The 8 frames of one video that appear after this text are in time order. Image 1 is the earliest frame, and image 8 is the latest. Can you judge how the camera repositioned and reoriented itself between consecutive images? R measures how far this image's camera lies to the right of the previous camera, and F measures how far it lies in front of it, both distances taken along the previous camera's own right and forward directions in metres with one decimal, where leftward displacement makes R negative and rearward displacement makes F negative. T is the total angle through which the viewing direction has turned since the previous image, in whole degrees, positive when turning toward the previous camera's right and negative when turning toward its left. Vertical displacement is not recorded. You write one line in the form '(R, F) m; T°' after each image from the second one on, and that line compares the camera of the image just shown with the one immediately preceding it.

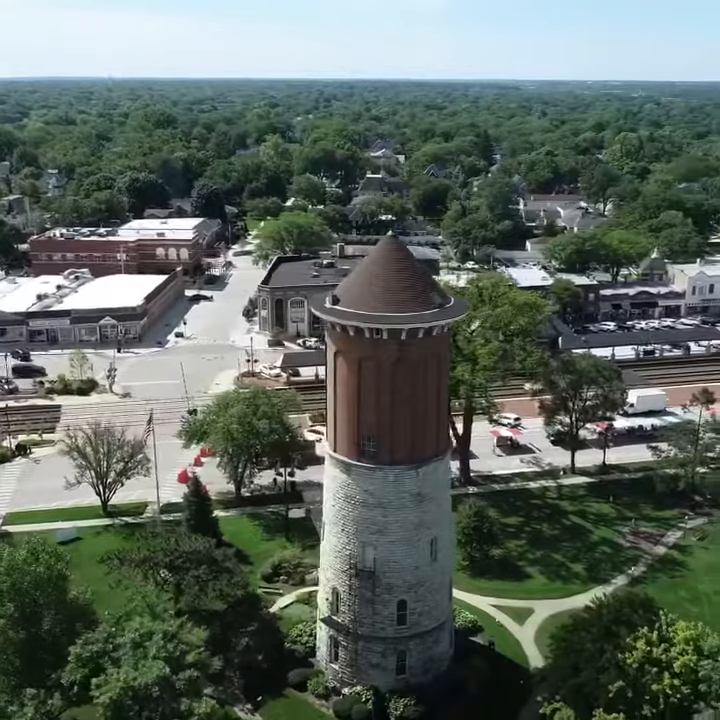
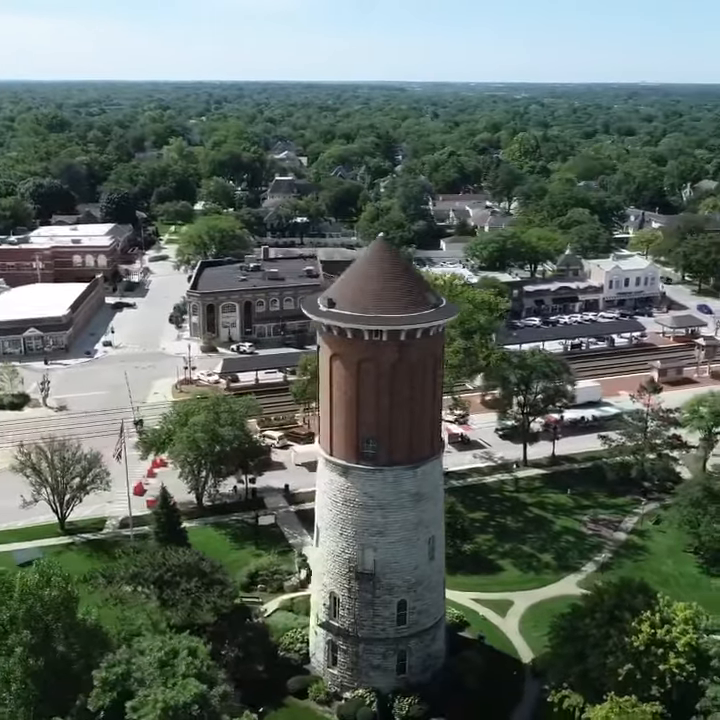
(-3.2, +0.2) m; +7°
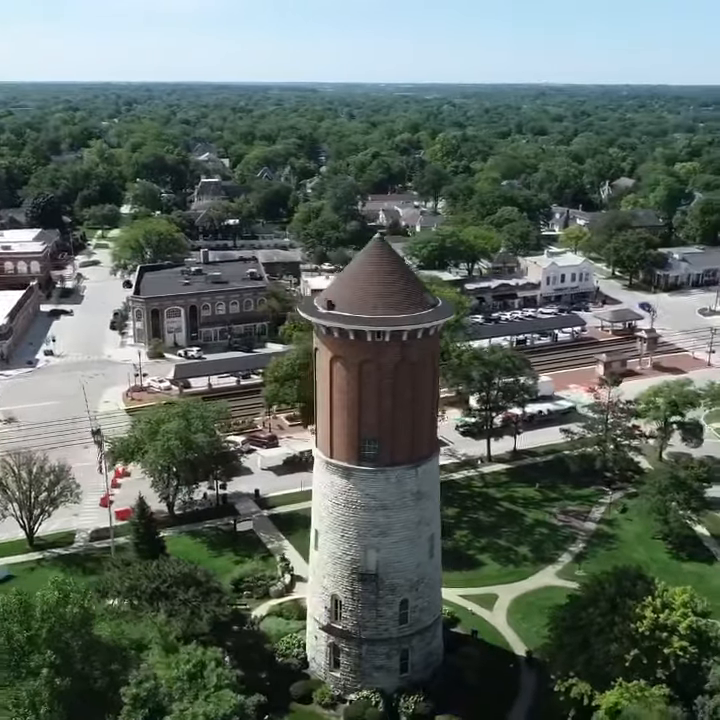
(-2.6, +0.1) m; +5°
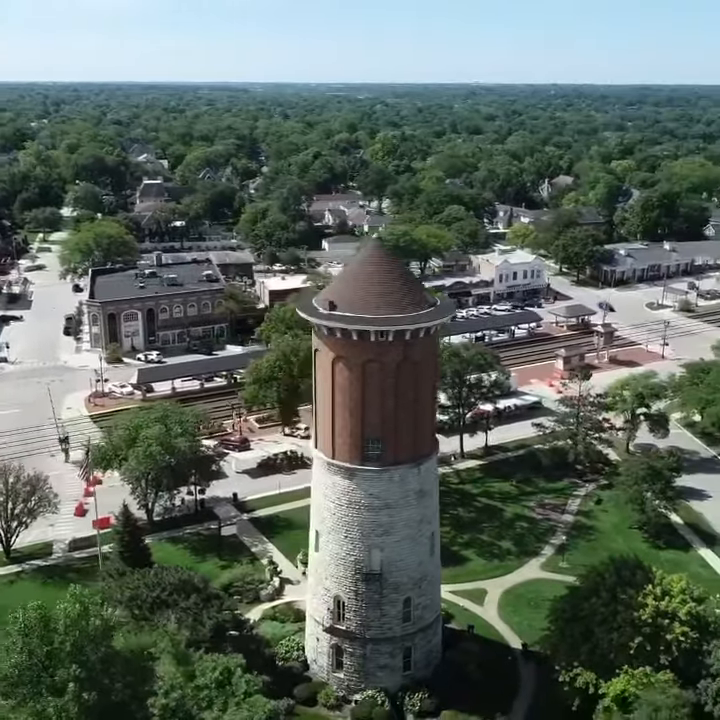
(-2.1, +0.1) m; +4°
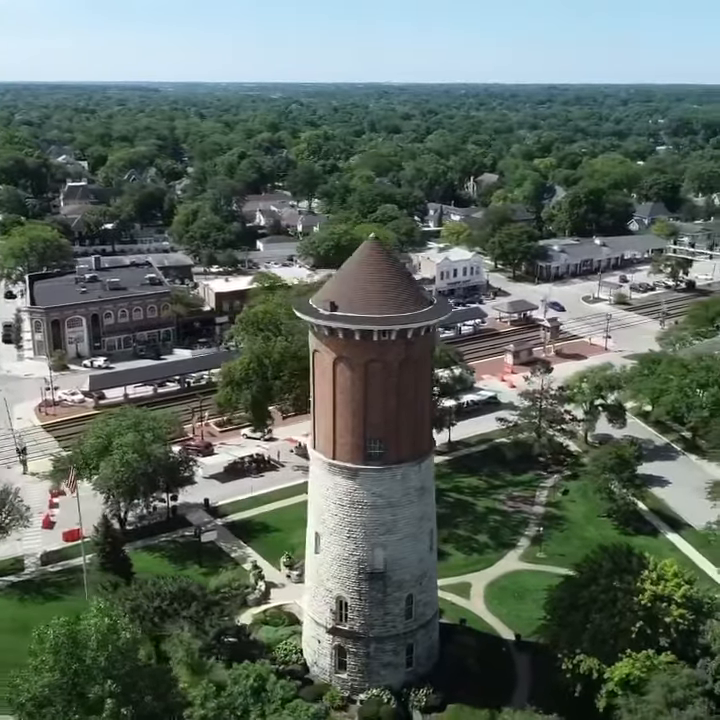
(-2.6, +0.1) m; +5°
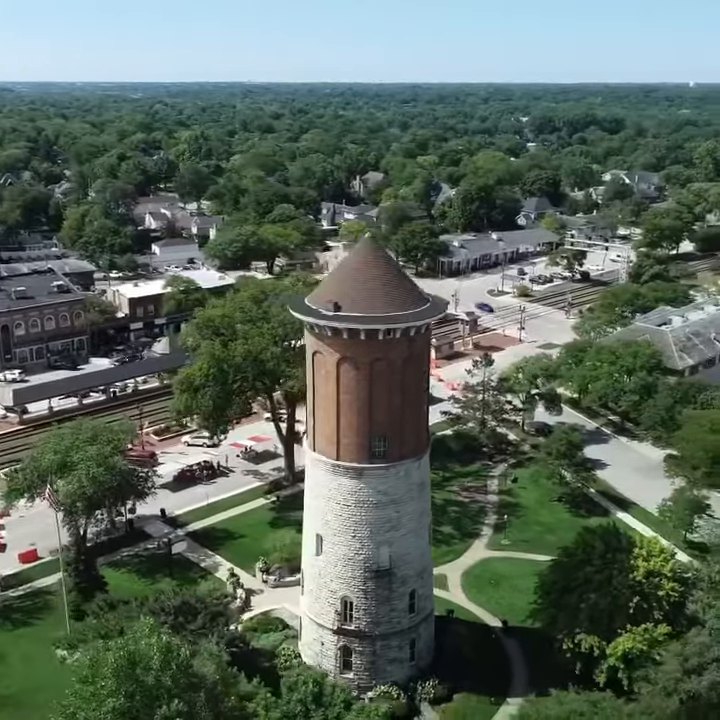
(-4.1, +0.2) m; +8°
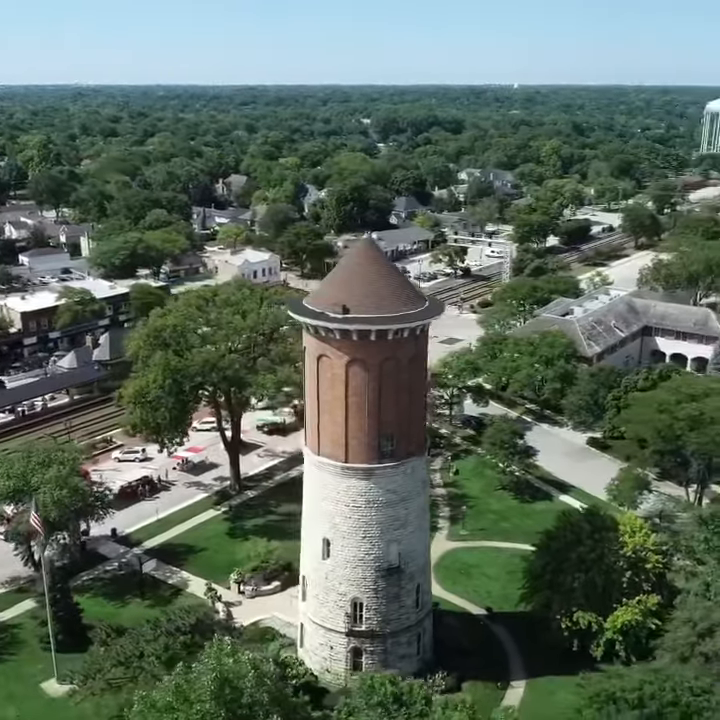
(-5.1, +0.3) m; +10°
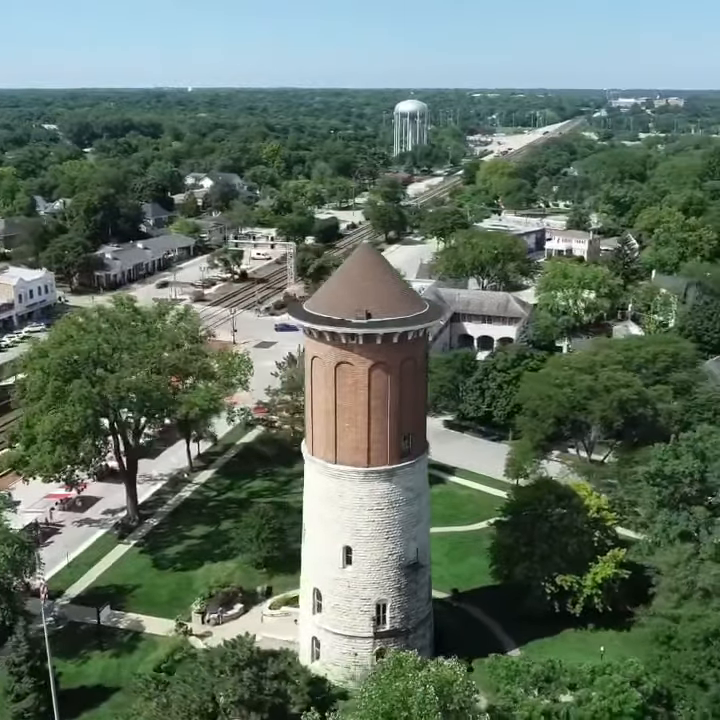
(-10.0, +1.5) m; +19°
